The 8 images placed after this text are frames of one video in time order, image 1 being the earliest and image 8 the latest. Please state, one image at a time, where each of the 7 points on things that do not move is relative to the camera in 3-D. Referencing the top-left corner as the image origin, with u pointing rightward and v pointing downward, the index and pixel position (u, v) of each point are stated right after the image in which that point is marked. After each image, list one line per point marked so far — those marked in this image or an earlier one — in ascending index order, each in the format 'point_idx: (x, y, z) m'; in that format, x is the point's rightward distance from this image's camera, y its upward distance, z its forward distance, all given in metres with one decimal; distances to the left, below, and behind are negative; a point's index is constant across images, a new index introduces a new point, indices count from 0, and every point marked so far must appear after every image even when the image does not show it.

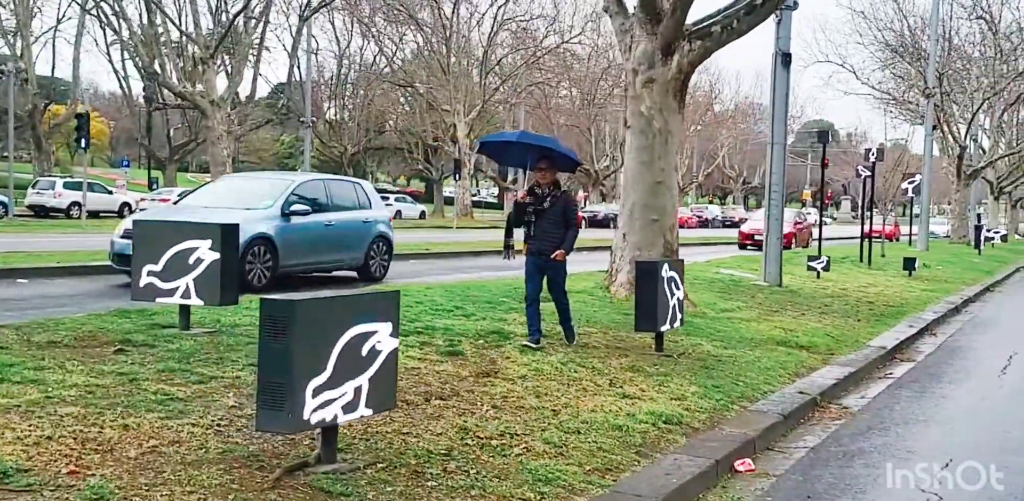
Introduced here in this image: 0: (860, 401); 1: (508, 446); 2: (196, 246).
0: (+2.8, -1.2, +8.3) m
1: (0.0, -1.0, +5.0) m
2: (-2.3, 0.0, +7.4) m
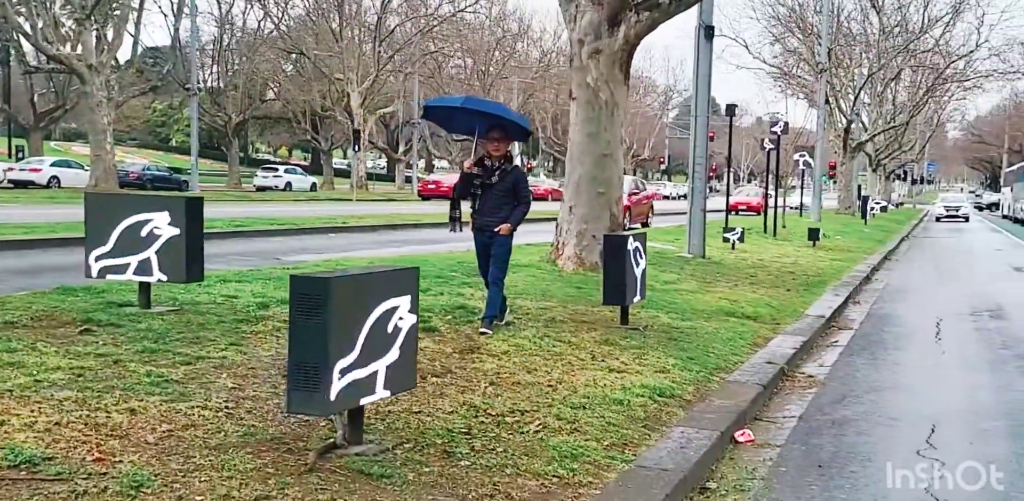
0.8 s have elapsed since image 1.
0: (+2.6, -1.0, +8.6) m
1: (+0.1, -0.9, +5.0) m
2: (-2.5, +0.2, +7.1) m
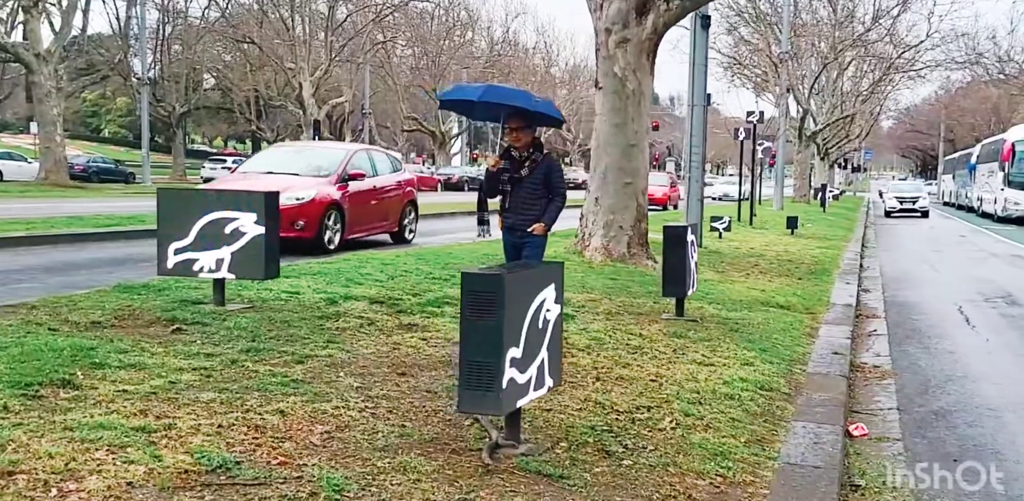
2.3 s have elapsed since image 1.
0: (+3.1, -0.9, +8.6) m
1: (+0.7, -0.8, +5.0) m
2: (-1.9, +0.2, +7.0) m
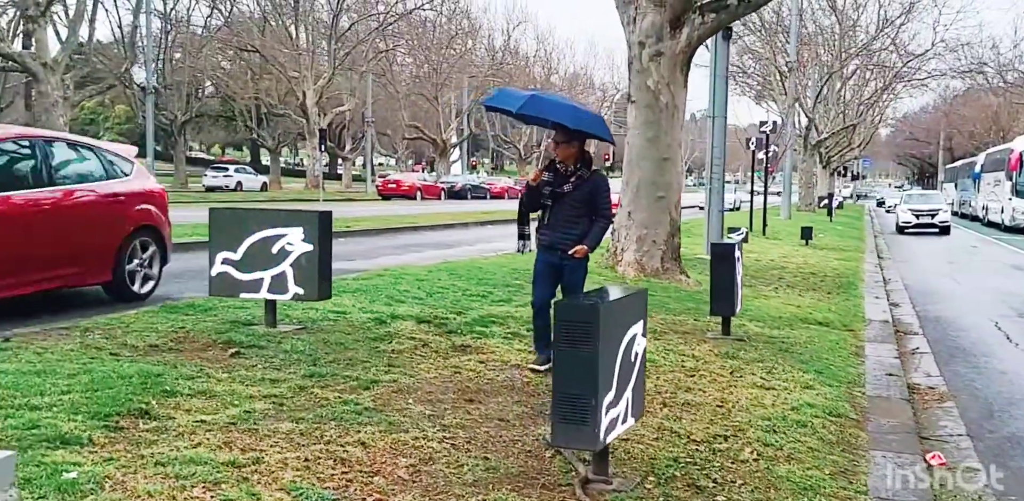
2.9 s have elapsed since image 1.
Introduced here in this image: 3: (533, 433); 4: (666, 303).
0: (+3.5, -1.1, +8.5) m
1: (+1.1, -1.0, +4.9) m
2: (-1.5, +0.1, +6.9) m
3: (+0.1, -0.9, +4.8) m
4: (+1.7, -0.5, +11.3) m
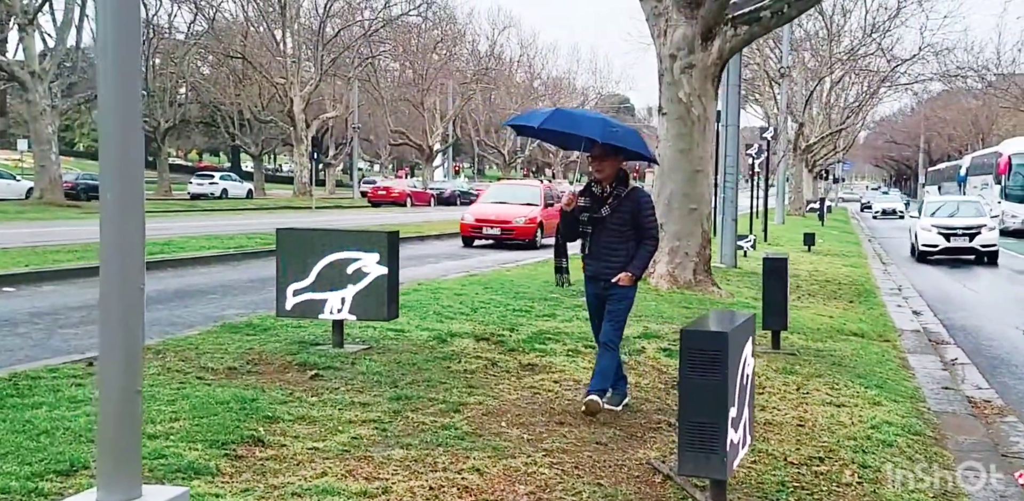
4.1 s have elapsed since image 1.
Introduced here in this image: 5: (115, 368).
0: (+3.9, -1.2, +8.6) m
1: (+1.6, -1.1, +4.9) m
2: (-1.1, 0.0, +6.9) m
3: (+0.6, -1.0, +4.9) m
4: (+2.1, -0.7, +11.3) m
5: (-1.2, -0.3, +3.2) m
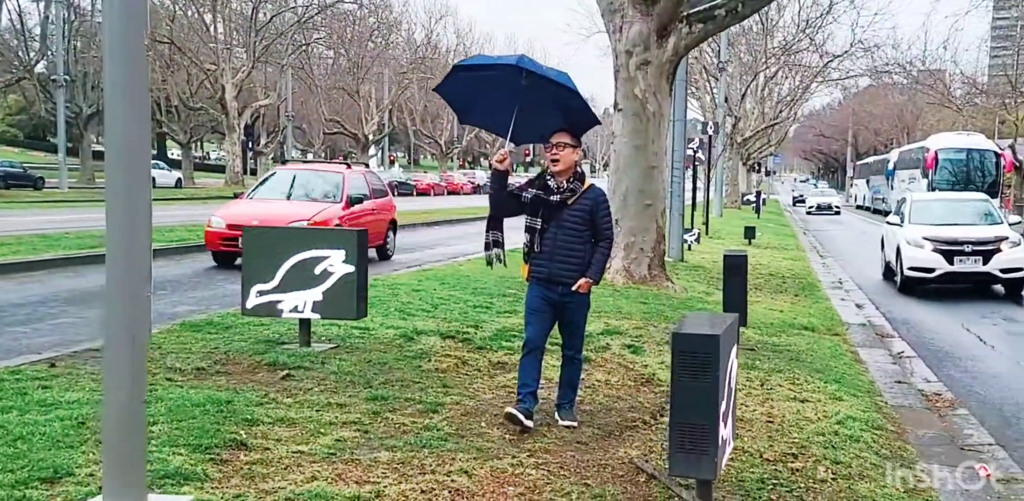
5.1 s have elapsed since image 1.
0: (+3.6, -1.2, +8.8) m
1: (+1.5, -1.1, +5.1) m
2: (-1.3, 0.0, +6.9) m
3: (+0.5, -1.0, +4.9) m
4: (+1.6, -0.6, +11.5) m
5: (-1.2, -0.3, +3.1) m
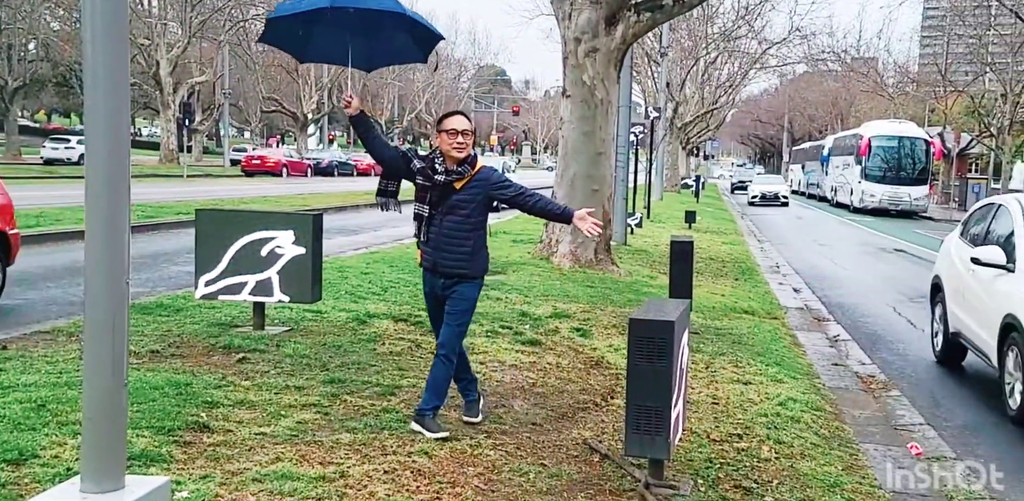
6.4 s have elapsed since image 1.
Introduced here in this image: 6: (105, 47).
0: (+3.2, -1.1, +9.2) m
1: (+1.2, -1.0, +5.3) m
2: (-1.6, +0.1, +6.9) m
3: (+0.3, -0.9, +5.1) m
4: (+1.1, -0.5, +11.7) m
5: (-1.3, -0.3, +3.2) m
6: (-1.2, +0.6, +3.1) m
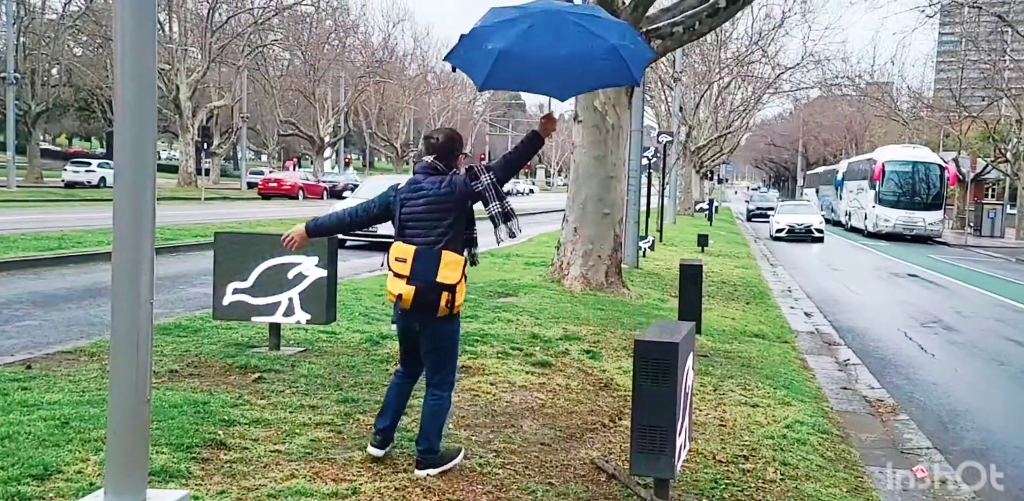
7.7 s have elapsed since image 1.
0: (+3.3, -1.3, +9.2) m
1: (+1.3, -1.1, +5.4) m
2: (-1.5, -0.1, +7.1) m
3: (+0.3, -1.0, +5.2) m
4: (+1.2, -0.7, +11.8) m
5: (-1.2, -0.4, +3.3) m
6: (-1.2, +0.6, +3.3) m
